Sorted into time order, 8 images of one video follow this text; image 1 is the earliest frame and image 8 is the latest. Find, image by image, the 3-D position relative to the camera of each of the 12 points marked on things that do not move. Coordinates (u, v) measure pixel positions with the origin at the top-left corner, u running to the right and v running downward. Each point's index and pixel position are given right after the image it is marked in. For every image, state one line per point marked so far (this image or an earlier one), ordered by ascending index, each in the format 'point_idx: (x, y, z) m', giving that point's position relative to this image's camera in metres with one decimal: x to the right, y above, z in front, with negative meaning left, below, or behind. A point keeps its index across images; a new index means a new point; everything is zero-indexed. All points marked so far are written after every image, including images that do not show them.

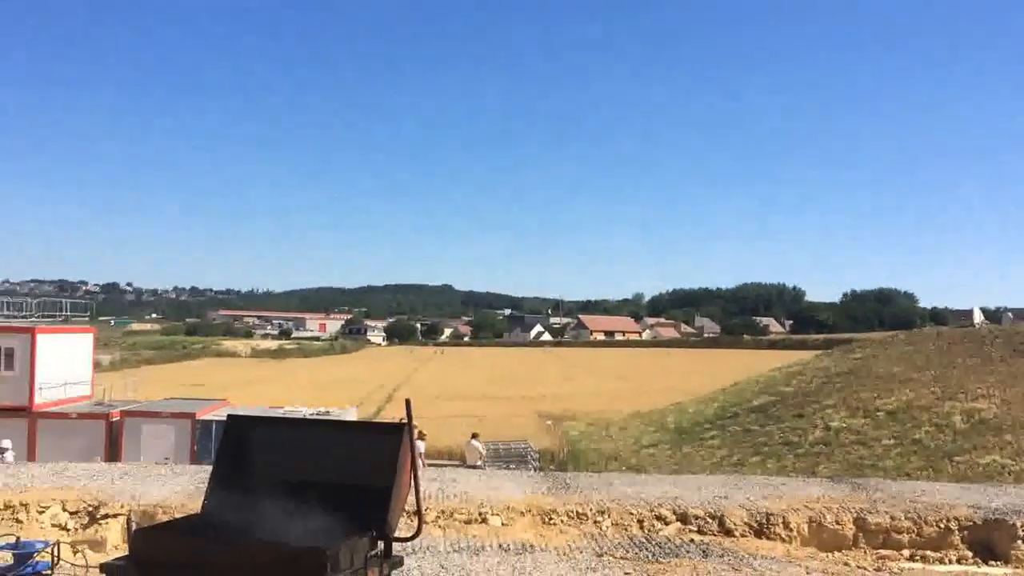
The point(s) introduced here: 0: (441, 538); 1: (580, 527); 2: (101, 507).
0: (-0.8, -2.7, +13.2) m
1: (+0.8, -2.7, +13.8) m
2: (-5.1, -2.8, +15.4) m
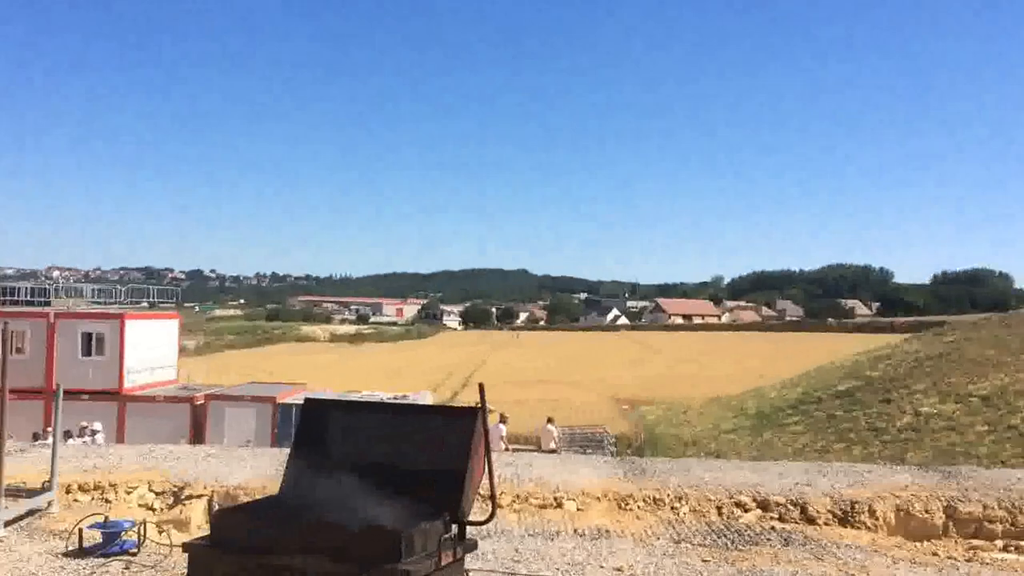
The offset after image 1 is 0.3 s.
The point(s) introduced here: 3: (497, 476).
0: (0.0, -2.5, +13.1) m
1: (+1.6, -2.5, +13.6) m
2: (-4.2, -2.6, +15.6) m
3: (-0.2, -2.4, +15.4) m
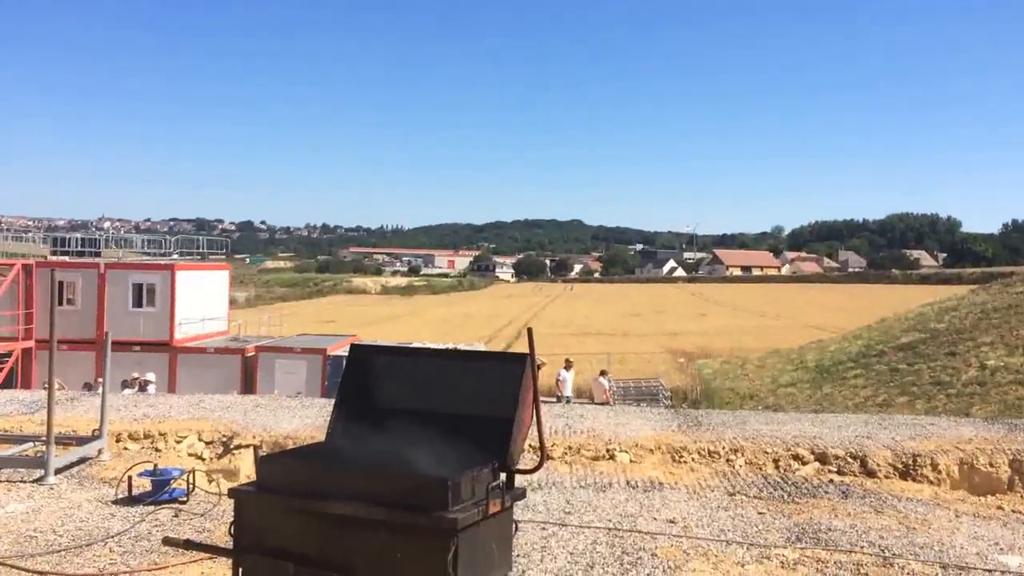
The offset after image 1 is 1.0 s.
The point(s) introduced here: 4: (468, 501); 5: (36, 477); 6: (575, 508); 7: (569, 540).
0: (+0.6, -2.0, +12.9) m
1: (+2.2, -1.9, +13.4) m
2: (-3.5, -1.9, +15.6) m
3: (+0.5, -1.7, +15.3) m
4: (-0.2, -1.1, +6.4) m
5: (-5.1, -2.0, +13.1) m
6: (+0.6, -2.0, +11.1) m
7: (+0.5, -2.0, +9.9) m
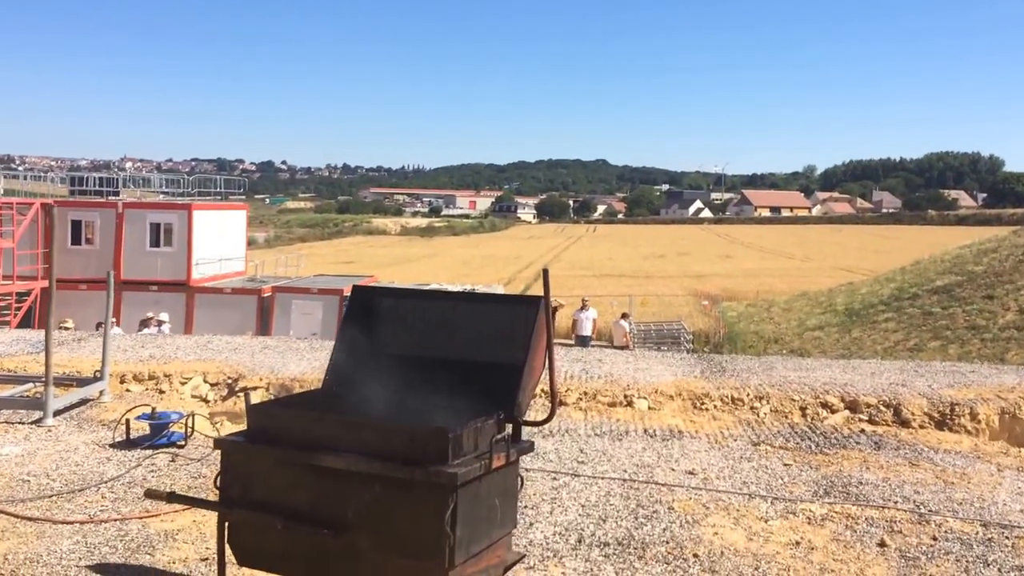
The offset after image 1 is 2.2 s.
0: (+0.7, -1.3, +12.4) m
1: (+2.3, -1.3, +12.8) m
2: (-3.3, -1.1, +15.1) m
3: (+0.6, -1.0, +14.7) m
4: (-0.2, -0.8, +5.8) m
5: (-4.9, -1.4, +12.7) m
6: (+0.7, -1.5, +10.6) m
7: (+0.5, -1.6, +9.3) m
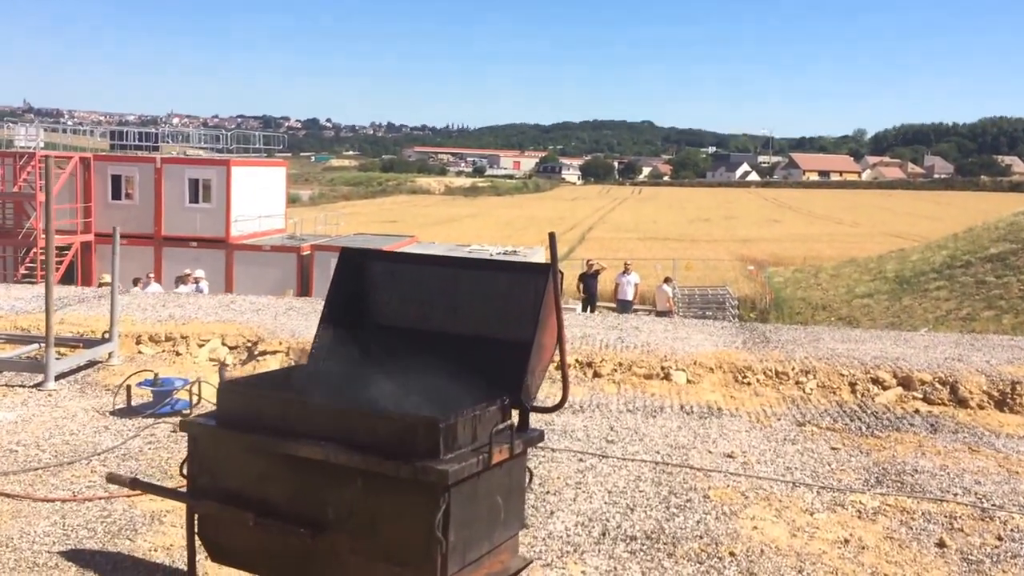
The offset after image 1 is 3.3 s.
0: (+1.0, -1.0, +11.5) m
1: (+2.6, -1.0, +11.9) m
2: (-3.0, -0.7, +14.4) m
3: (+1.0, -0.6, +13.9) m
4: (-0.2, -0.7, +5.0) m
5: (-4.7, -0.9, +12.1) m
6: (+0.8, -1.2, +9.7) m
7: (+0.7, -1.3, +8.5) m
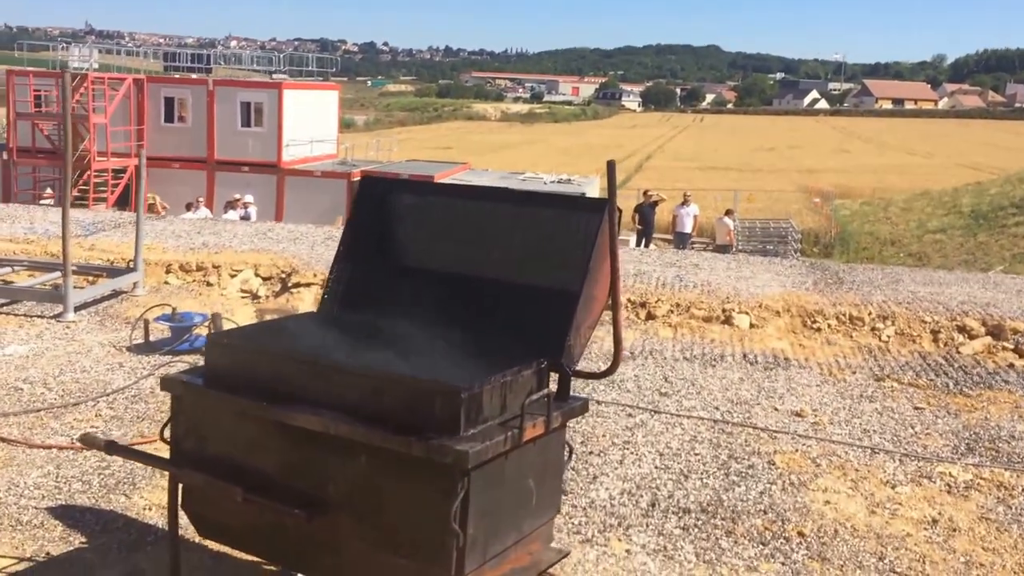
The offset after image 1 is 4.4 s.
0: (+1.4, -0.4, +10.6) m
1: (+3.0, -0.4, +10.9) m
2: (-2.4, +0.1, +13.6) m
3: (+1.5, +0.1, +12.9) m
4: (-0.1, -0.5, +4.1) m
5: (-4.2, -0.2, +11.3) m
6: (+1.2, -0.7, +8.8) m
7: (+0.9, -0.9, +7.6) m
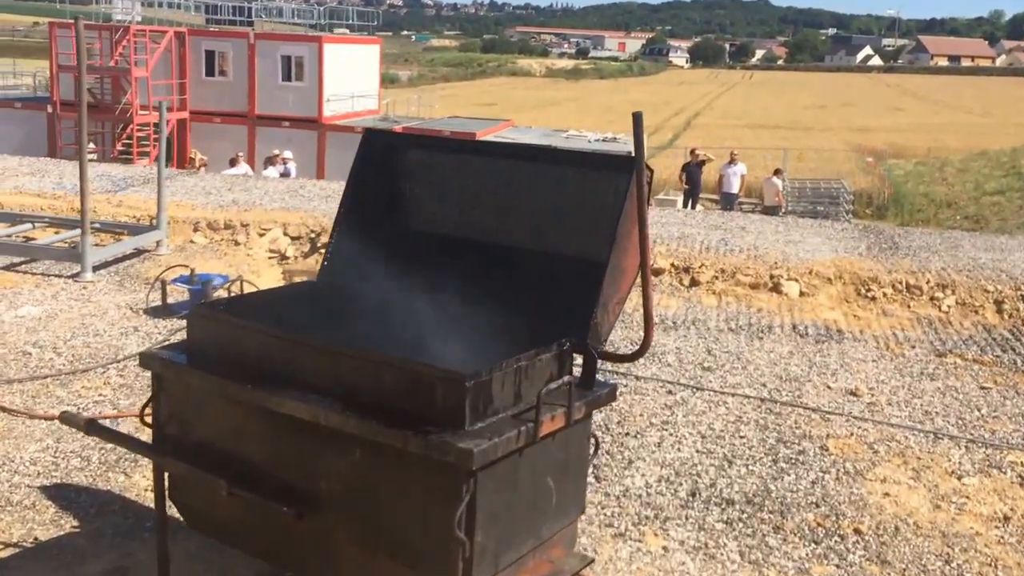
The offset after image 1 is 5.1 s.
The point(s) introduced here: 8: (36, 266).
0: (+1.7, -0.2, +10.0) m
1: (+3.3, -0.2, +10.2) m
2: (-2.0, +0.6, +13.1) m
3: (+1.9, +0.5, +12.2) m
4: (0.0, -0.4, +3.5) m
5: (-3.9, +0.1, +10.9) m
6: (+1.4, -0.5, +8.2) m
7: (+1.1, -0.7, +7.1) m
8: (-4.3, +0.2, +11.2) m
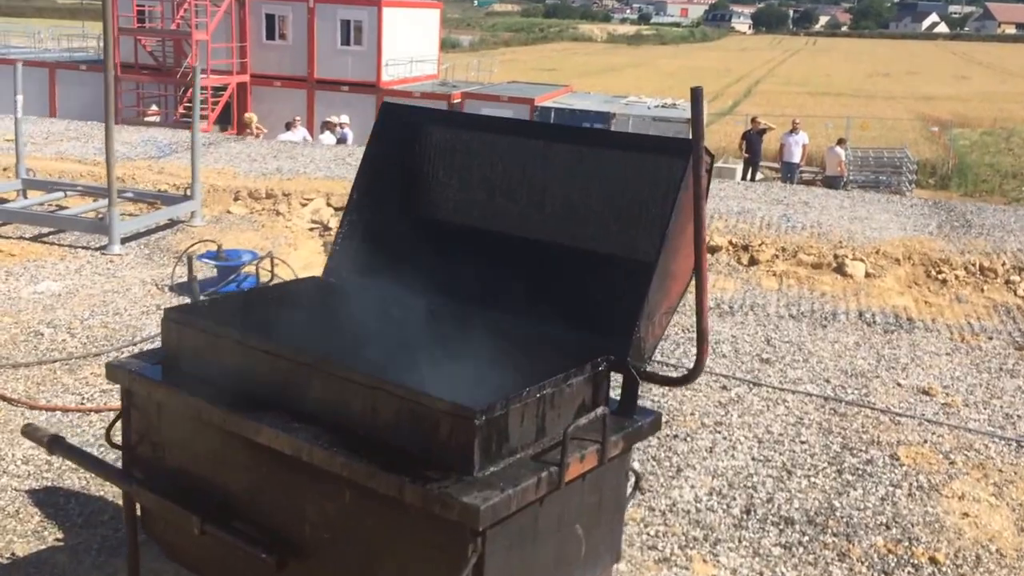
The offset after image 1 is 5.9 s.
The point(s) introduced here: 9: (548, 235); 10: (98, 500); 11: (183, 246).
0: (+2.0, 0.0, +9.3) m
1: (+3.7, 0.0, +9.5) m
2: (-1.5, +0.8, +12.6) m
3: (+2.3, +0.7, +11.5) m
4: (0.0, -0.4, +3.0) m
5: (-3.5, +0.4, +10.5) m
6: (+1.6, -0.4, +7.6) m
7: (+1.3, -0.7, +6.4) m
8: (-3.9, +0.5, +10.8) m
9: (+0.1, +0.2, +4.0) m
10: (-1.8, -0.9, +5.5) m
11: (-2.8, +0.4, +10.6) m
